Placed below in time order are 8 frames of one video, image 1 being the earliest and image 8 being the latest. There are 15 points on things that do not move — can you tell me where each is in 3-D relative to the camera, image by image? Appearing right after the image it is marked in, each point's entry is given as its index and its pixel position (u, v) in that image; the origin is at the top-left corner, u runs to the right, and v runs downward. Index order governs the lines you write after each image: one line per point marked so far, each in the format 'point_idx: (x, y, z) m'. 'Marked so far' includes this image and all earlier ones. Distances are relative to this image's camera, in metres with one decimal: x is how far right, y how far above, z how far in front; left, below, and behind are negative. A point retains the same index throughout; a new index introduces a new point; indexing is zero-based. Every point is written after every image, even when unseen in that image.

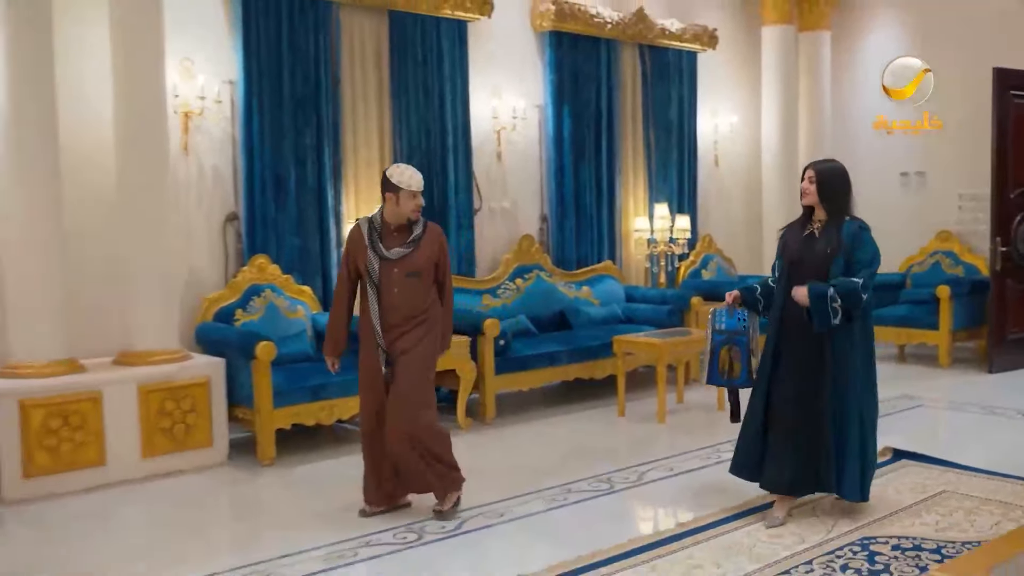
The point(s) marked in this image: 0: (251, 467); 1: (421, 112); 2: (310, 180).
0: (-1.3, -0.9, +5.2) m
1: (-0.6, +1.1, +6.6) m
2: (-1.2, +0.7, +6.0) m
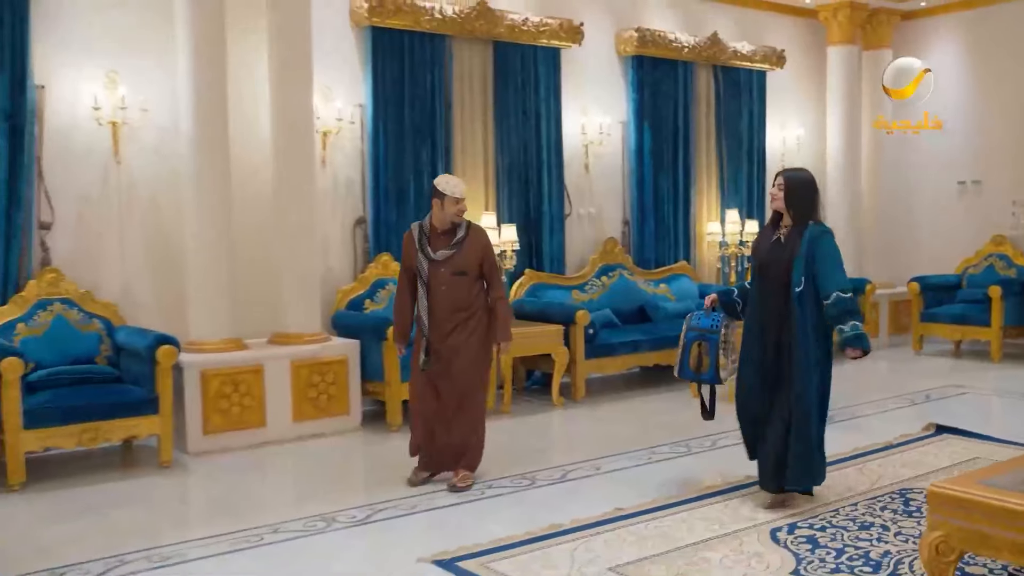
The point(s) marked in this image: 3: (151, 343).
0: (-0.8, -0.9, +6.2) m
1: (+0.1, +1.2, +7.5) m
2: (-0.6, +0.7, +7.0) m
3: (-1.9, -0.3, +5.3) m
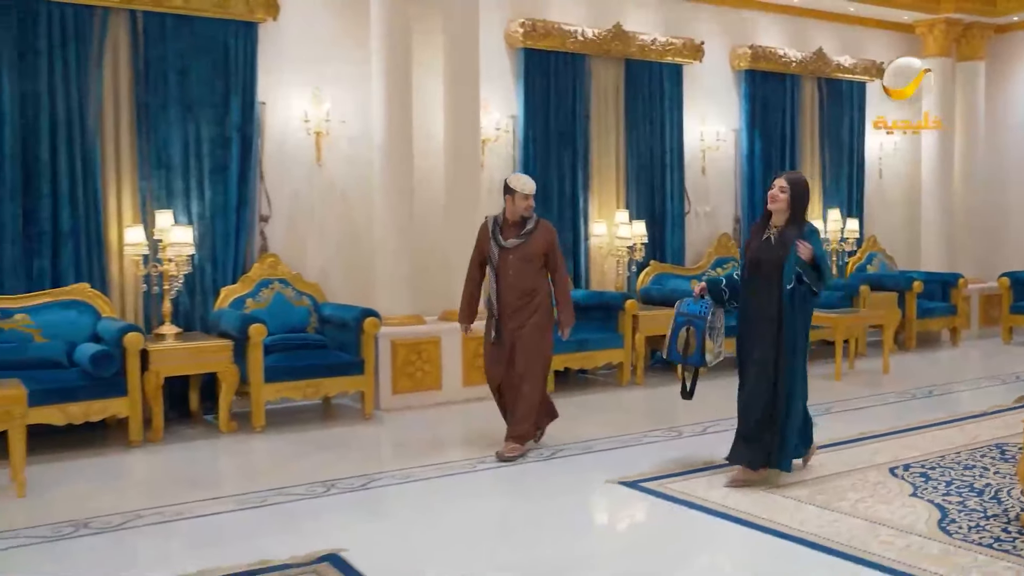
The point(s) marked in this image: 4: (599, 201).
0: (+0.2, -0.8, +7.2) m
1: (+1.2, +1.3, +8.5) m
2: (+0.4, +0.8, +8.0) m
3: (-0.9, -0.2, +6.4) m
4: (+0.7, +0.7, +8.3) m
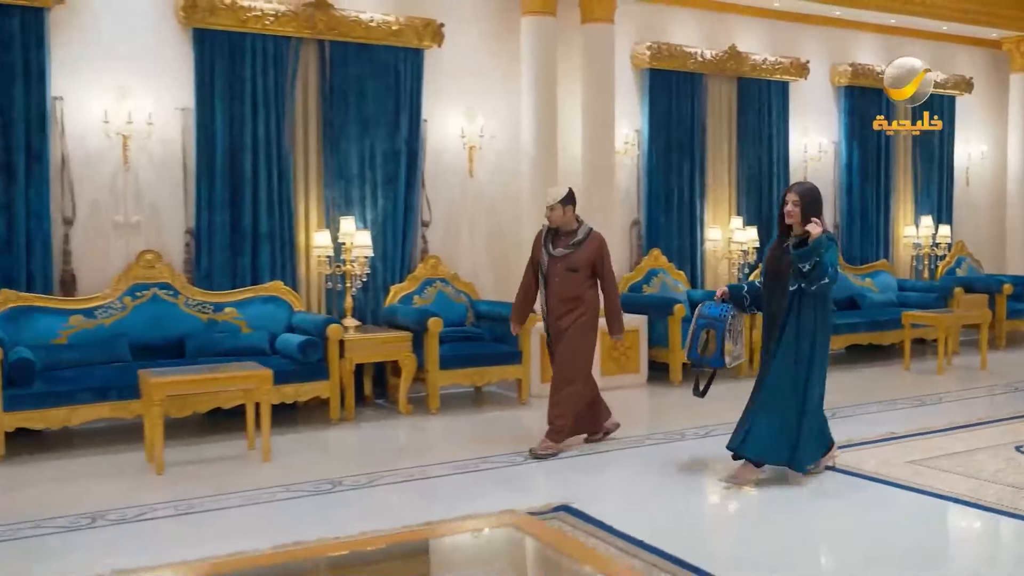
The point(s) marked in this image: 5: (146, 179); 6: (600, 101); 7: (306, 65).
0: (+1.2, -0.8, +7.9) m
1: (+2.2, +1.3, +9.1) m
2: (+1.5, +0.8, +8.7) m
3: (+0.1, -0.1, +7.2) m
4: (+1.8, +0.7, +9.0) m
5: (-2.4, +0.7, +6.6) m
6: (+0.7, +1.5, +7.8) m
7: (-1.4, +1.6, +7.0) m
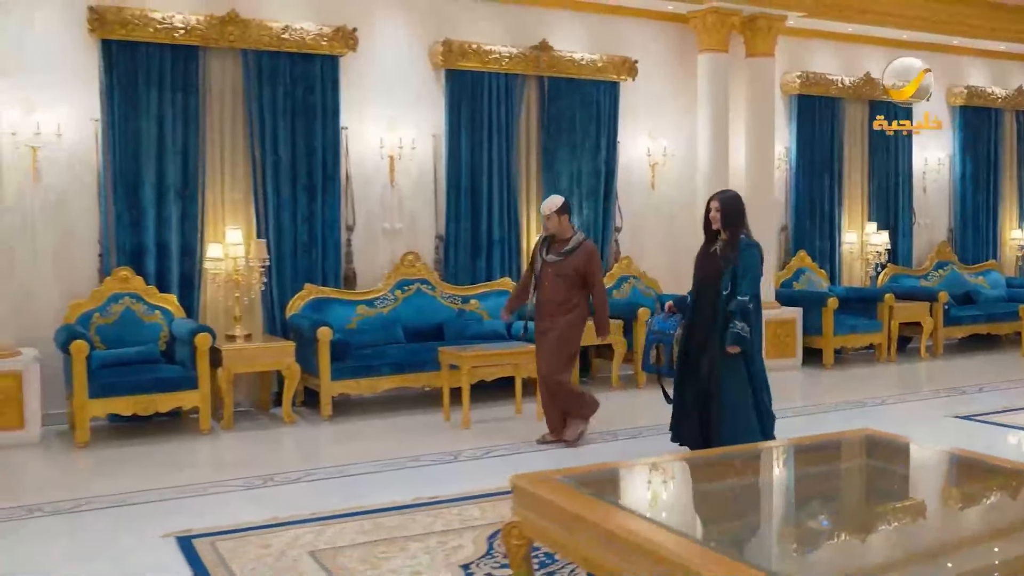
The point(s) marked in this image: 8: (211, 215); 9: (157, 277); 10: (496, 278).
0: (+2.8, -0.8, +9.2) m
1: (+3.9, +1.3, +10.4) m
2: (+3.1, +0.8, +10.0) m
3: (+1.6, -0.1, +8.5) m
4: (+3.5, +0.8, +10.2) m
5: (-0.8, +0.7, +8.0) m
6: (+2.3, +1.5, +9.1) m
7: (+0.1, +1.6, +8.4) m
8: (-2.2, +0.5, +7.3) m
9: (-2.5, +0.1, +7.0) m
10: (-0.1, +0.1, +8.3) m
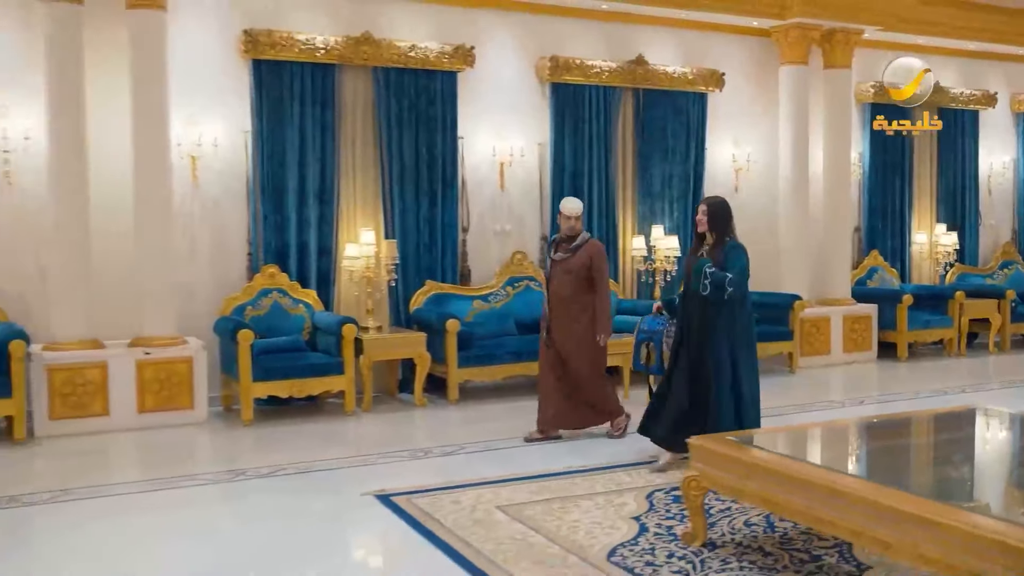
0: (+3.7, -0.7, +9.8) m
1: (+4.8, +1.3, +10.9) m
2: (+4.1, +0.8, +10.5) m
3: (+2.5, -0.1, +9.1) m
4: (+4.4, +0.8, +10.8) m
5: (0.0, +0.8, +8.7) m
6: (+3.2, +1.5, +9.7) m
7: (+1.0, +1.6, +9.0) m
8: (-1.3, +0.6, +8.0) m
9: (-1.7, +0.1, +7.7) m
10: (+0.7, +0.1, +8.9) m
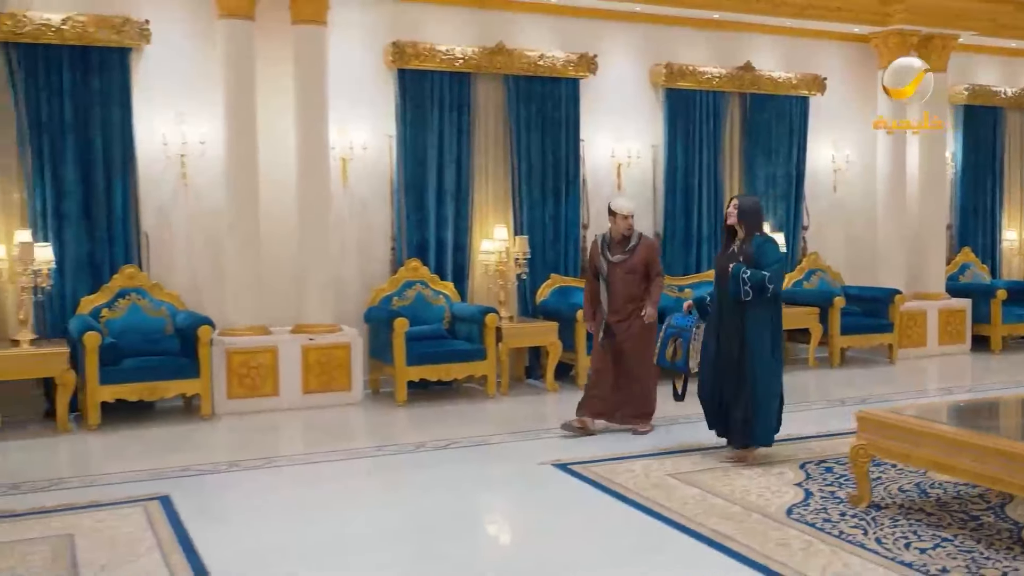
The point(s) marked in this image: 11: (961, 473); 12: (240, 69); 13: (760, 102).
0: (+4.8, -0.7, +10.2) m
1: (+6.0, +1.4, +11.3) m
2: (+5.2, +0.9, +10.9) m
3: (+3.6, 0.0, +9.5) m
4: (+5.5, +0.8, +11.1) m
5: (+1.1, +0.8, +9.2) m
6: (+4.3, +1.6, +10.1) m
7: (+2.1, +1.7, +9.5) m
8: (-0.3, +0.6, +8.6) m
9: (-0.6, +0.2, +8.3) m
10: (+1.8, +0.2, +9.4) m
11: (+1.9, -0.8, +4.1) m
12: (-2.0, +1.6, +7.3) m
13: (+2.4, +1.8, +9.6) m
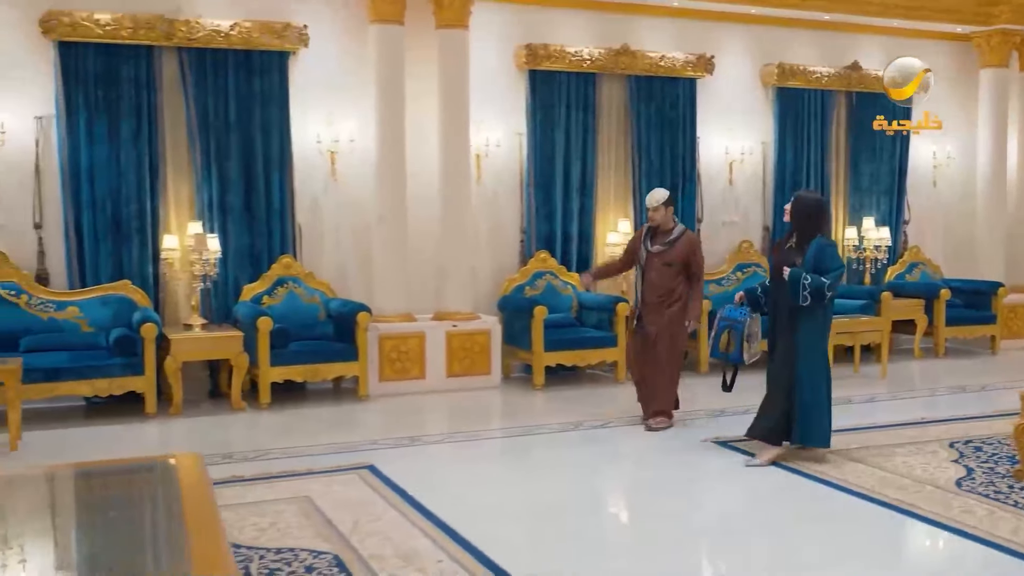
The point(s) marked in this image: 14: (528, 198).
0: (+6.0, -0.6, +10.4) m
1: (+7.2, +1.4, +11.4) m
2: (+6.4, +1.0, +11.1) m
3: (+4.7, 0.0, +9.8) m
4: (+6.7, +0.9, +11.3) m
5: (+2.2, +0.9, +9.6) m
6: (+5.4, +1.6, +10.4) m
7: (+3.2, +1.8, +9.8) m
8: (+0.8, +0.7, +9.0) m
9: (+0.4, +0.3, +8.7) m
10: (+2.9, +0.2, +9.7) m
11: (+2.8, -0.7, +4.5) m
12: (-0.9, +1.7, +7.8) m
13: (+3.5, +1.9, +9.9) m
14: (+0.1, +0.8, +8.6) m
